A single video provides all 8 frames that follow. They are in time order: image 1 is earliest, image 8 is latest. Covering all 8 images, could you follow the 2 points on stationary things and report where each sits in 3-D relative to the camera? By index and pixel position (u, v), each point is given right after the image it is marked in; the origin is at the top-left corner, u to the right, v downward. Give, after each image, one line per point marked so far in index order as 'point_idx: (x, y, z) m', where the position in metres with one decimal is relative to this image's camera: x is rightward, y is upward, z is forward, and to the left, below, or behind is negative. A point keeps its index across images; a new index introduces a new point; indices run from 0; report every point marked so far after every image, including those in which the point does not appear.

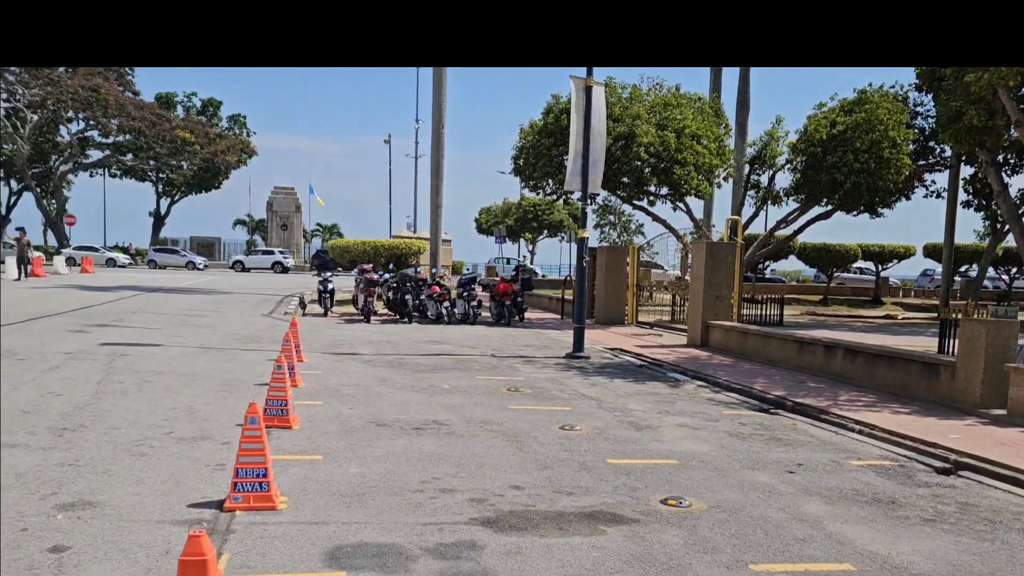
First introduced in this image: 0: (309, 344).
0: (-3.5, -0.9, +14.5) m
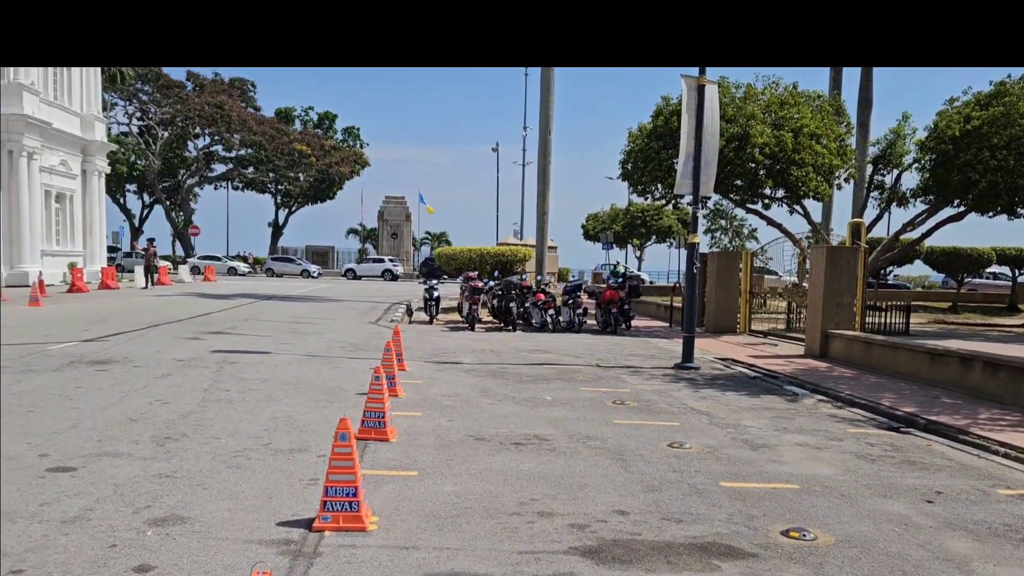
0: (-1.7, -1.1, +14.4) m
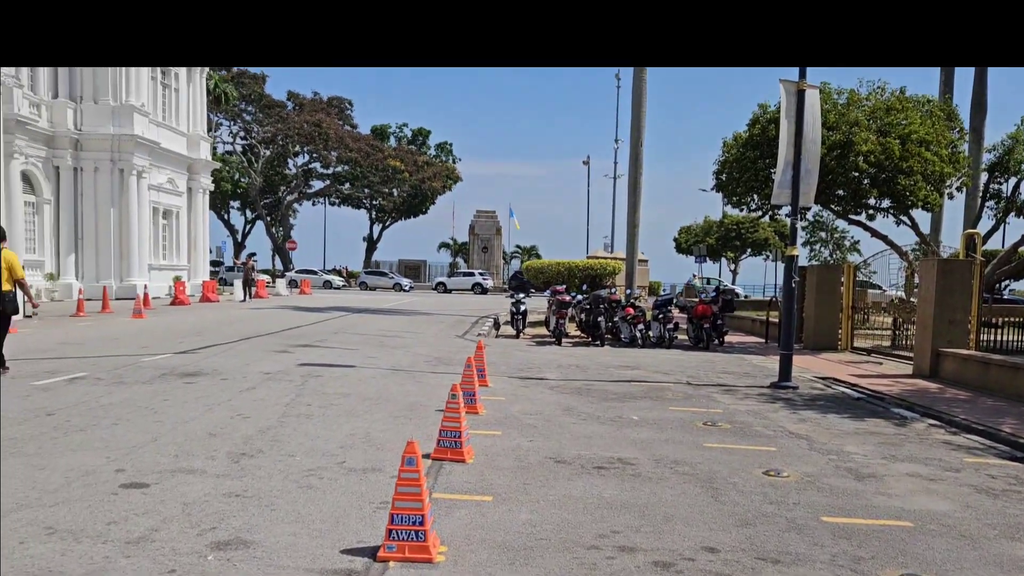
0: (-0.3, -1.3, +14.2) m
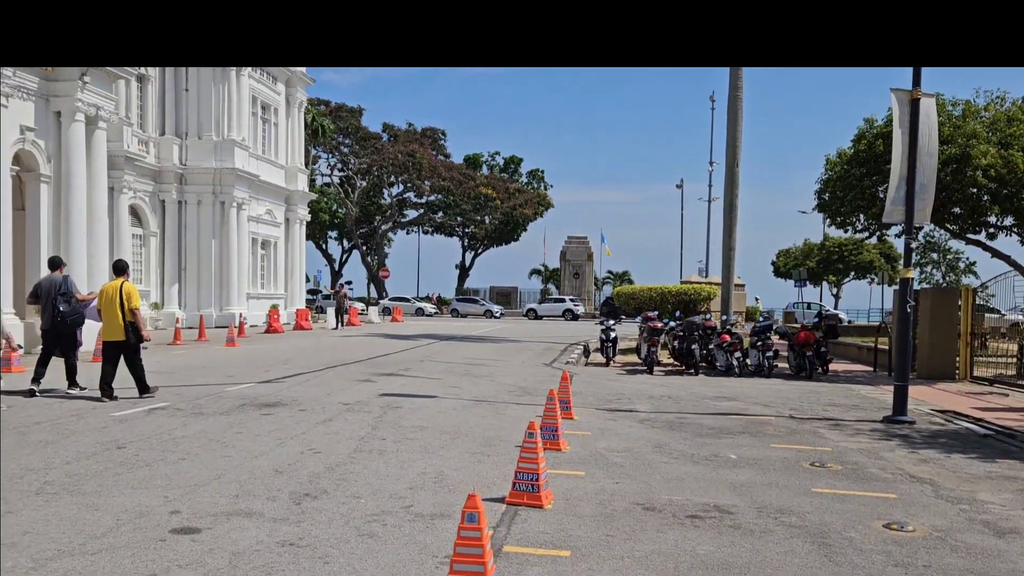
0: (+1.1, -1.7, +13.5) m
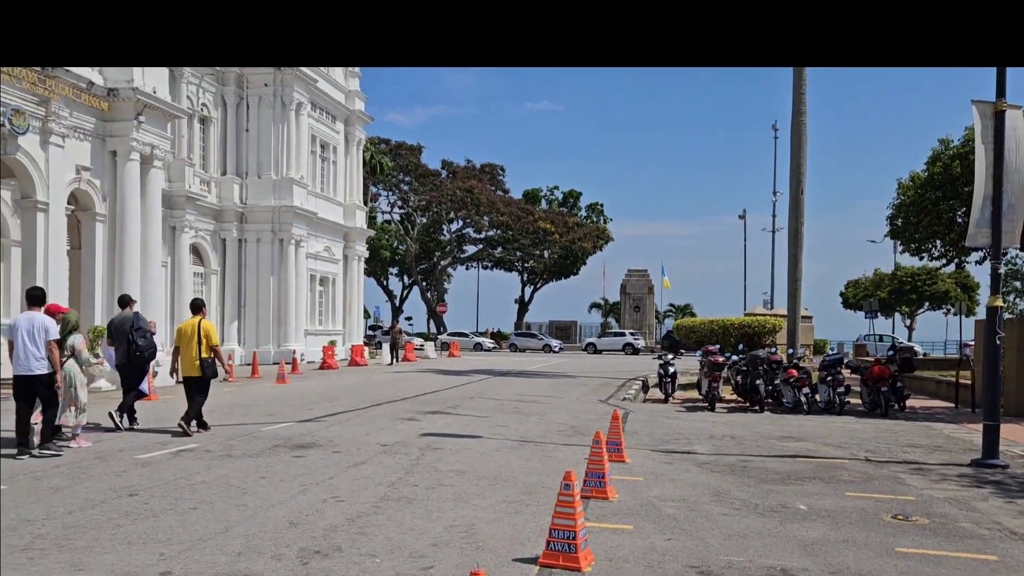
0: (+1.9, -2.2, +12.6) m
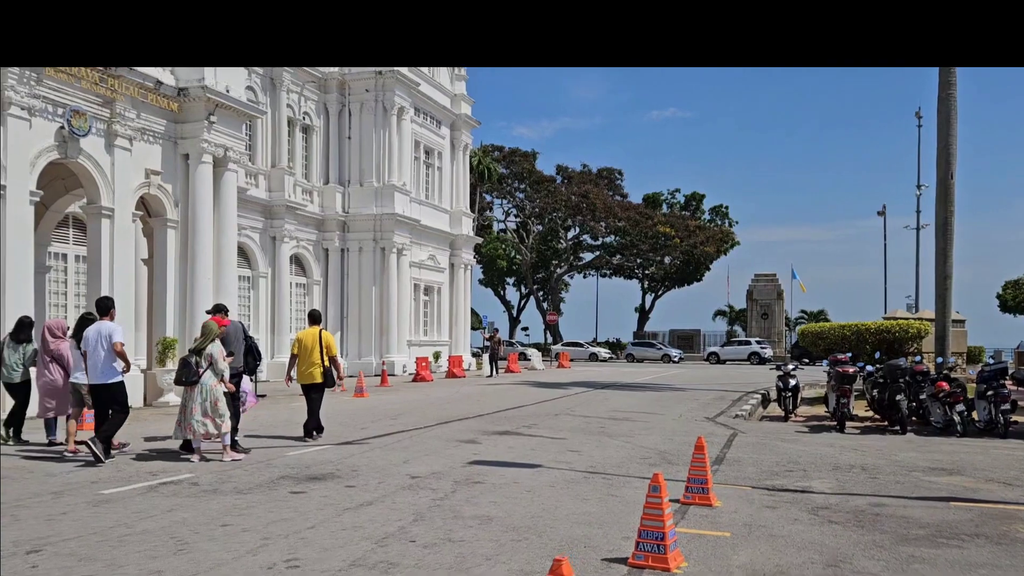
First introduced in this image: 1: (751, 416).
0: (+2.7, -2.1, +10.1) m
1: (+5.0, -2.7, +18.0) m
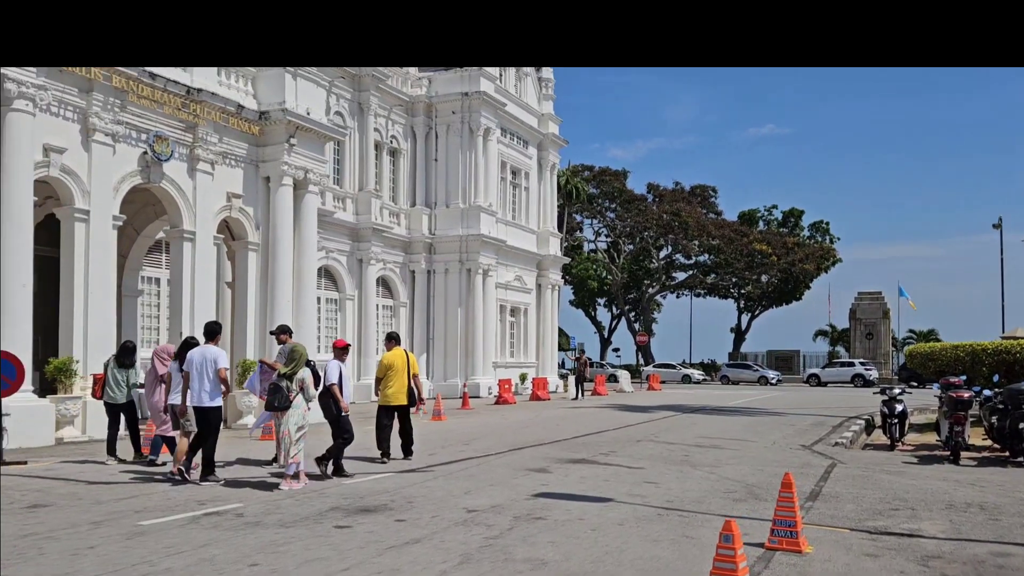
0: (+3.4, -2.3, +9.1) m
1: (+6.6, -3.0, +16.7) m
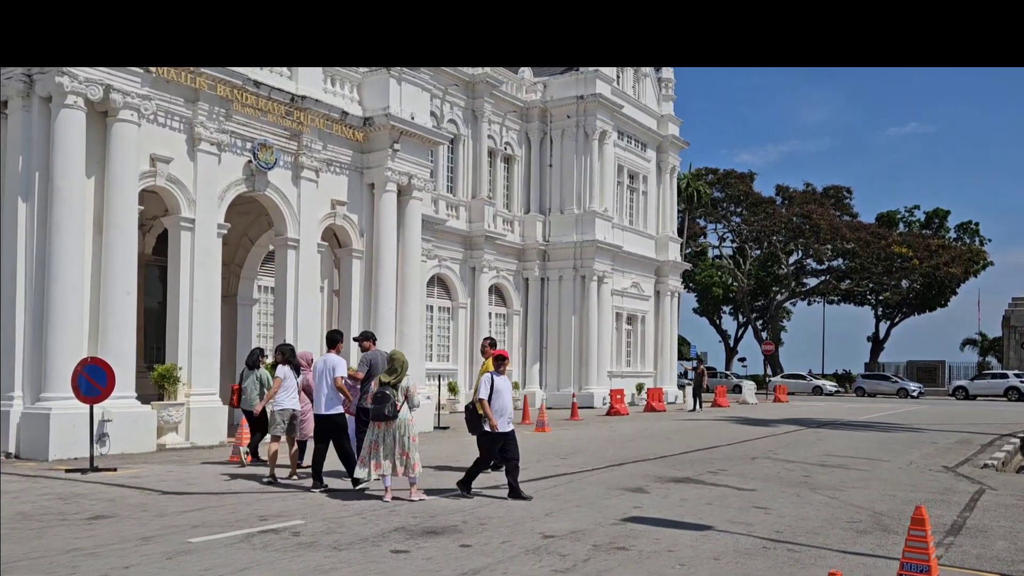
0: (+4.2, -2.3, +7.7) m
1: (+8.5, -3.0, +14.7) m
